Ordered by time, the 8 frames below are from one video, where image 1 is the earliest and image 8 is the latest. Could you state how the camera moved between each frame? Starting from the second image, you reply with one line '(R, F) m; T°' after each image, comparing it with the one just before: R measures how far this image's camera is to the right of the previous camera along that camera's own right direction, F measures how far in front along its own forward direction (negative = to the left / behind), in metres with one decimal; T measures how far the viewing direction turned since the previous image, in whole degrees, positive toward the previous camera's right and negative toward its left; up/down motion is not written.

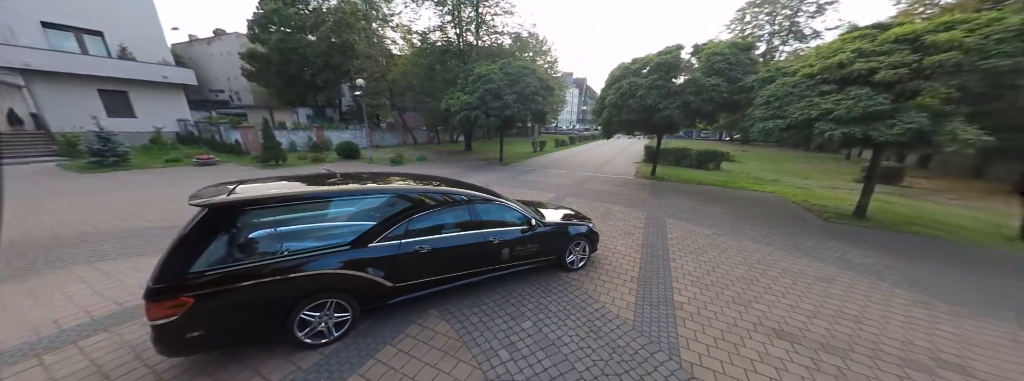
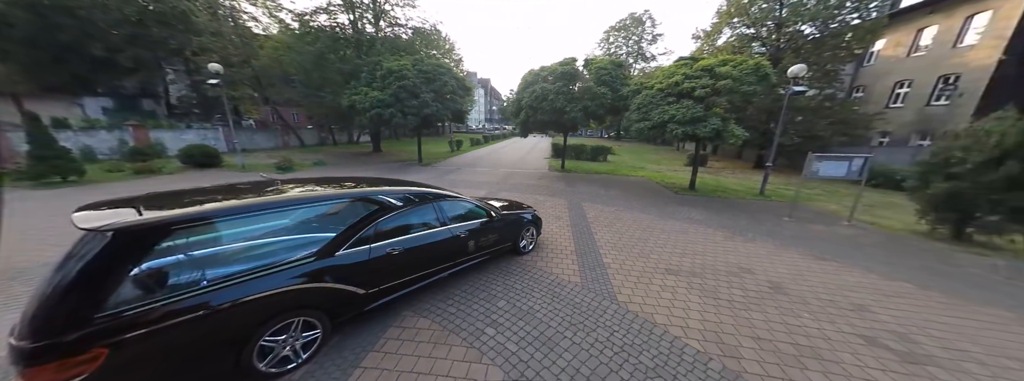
(-0.7, -0.2) m; +20°
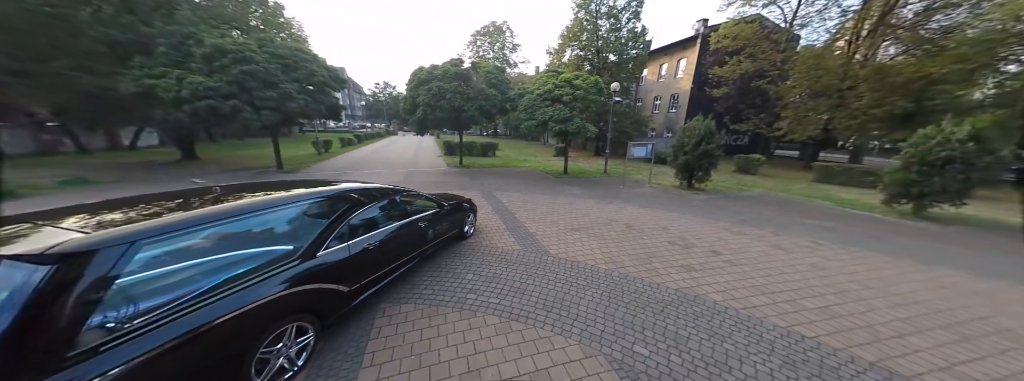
(-1.2, -0.4) m; +27°
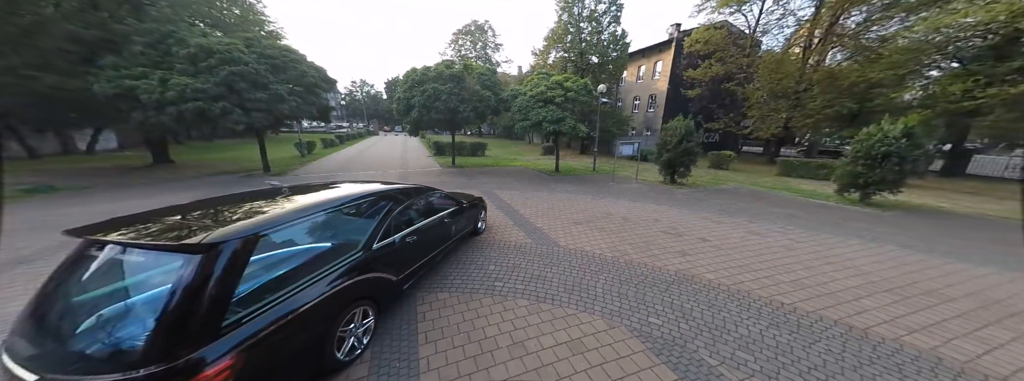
(-0.6, -0.3) m; +4°
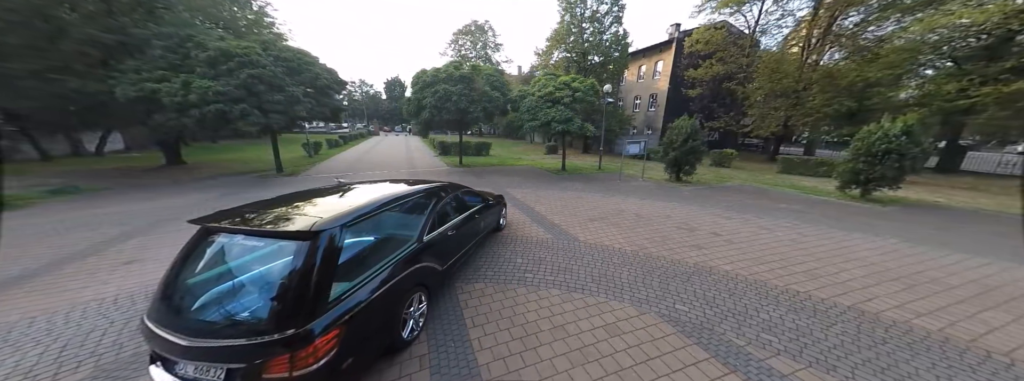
(-0.5, -0.2) m; 0°
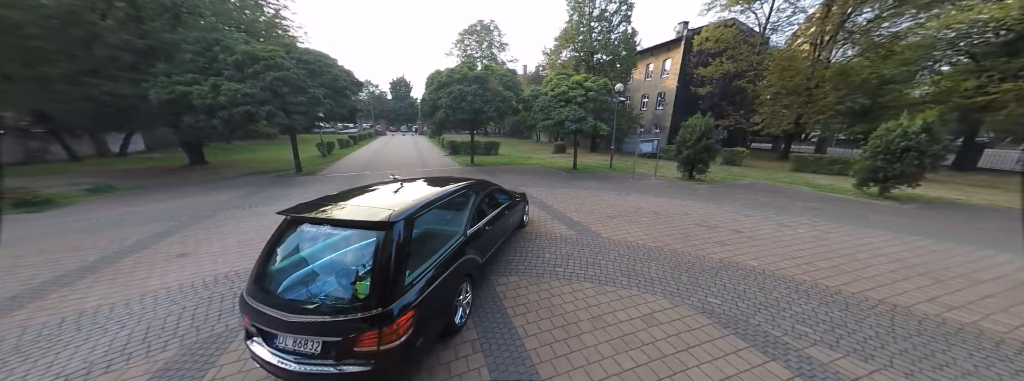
(-0.4, -0.1) m; -1°
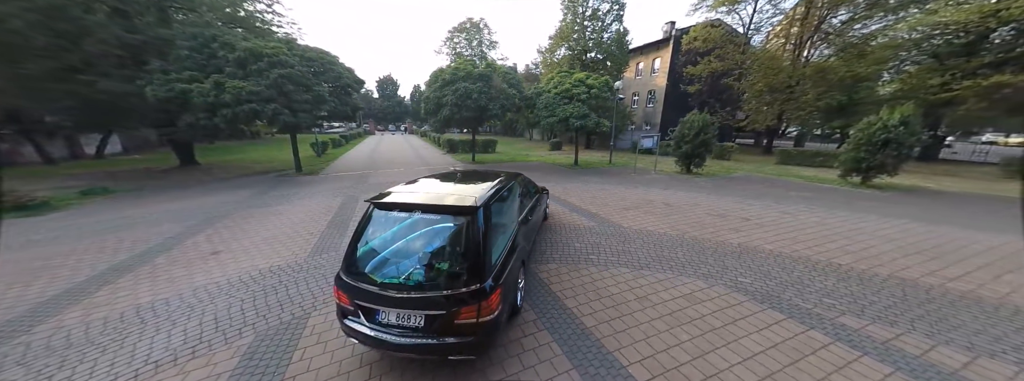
(-0.7, -0.1) m; +3°
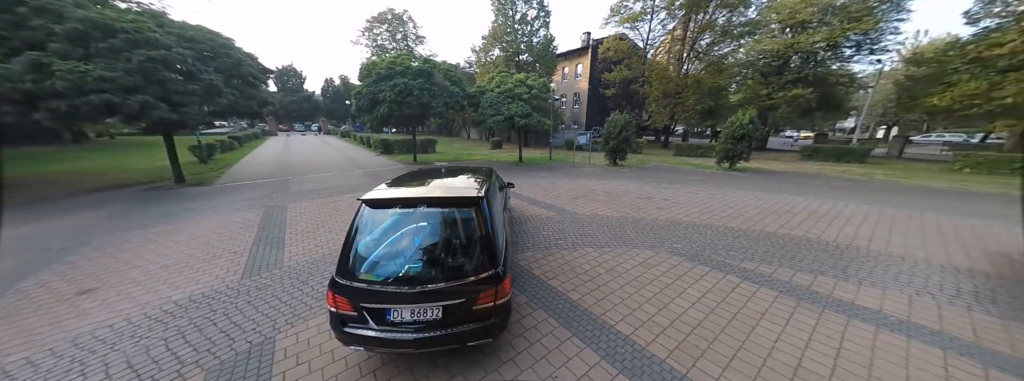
(-0.7, -0.1) m; +14°
